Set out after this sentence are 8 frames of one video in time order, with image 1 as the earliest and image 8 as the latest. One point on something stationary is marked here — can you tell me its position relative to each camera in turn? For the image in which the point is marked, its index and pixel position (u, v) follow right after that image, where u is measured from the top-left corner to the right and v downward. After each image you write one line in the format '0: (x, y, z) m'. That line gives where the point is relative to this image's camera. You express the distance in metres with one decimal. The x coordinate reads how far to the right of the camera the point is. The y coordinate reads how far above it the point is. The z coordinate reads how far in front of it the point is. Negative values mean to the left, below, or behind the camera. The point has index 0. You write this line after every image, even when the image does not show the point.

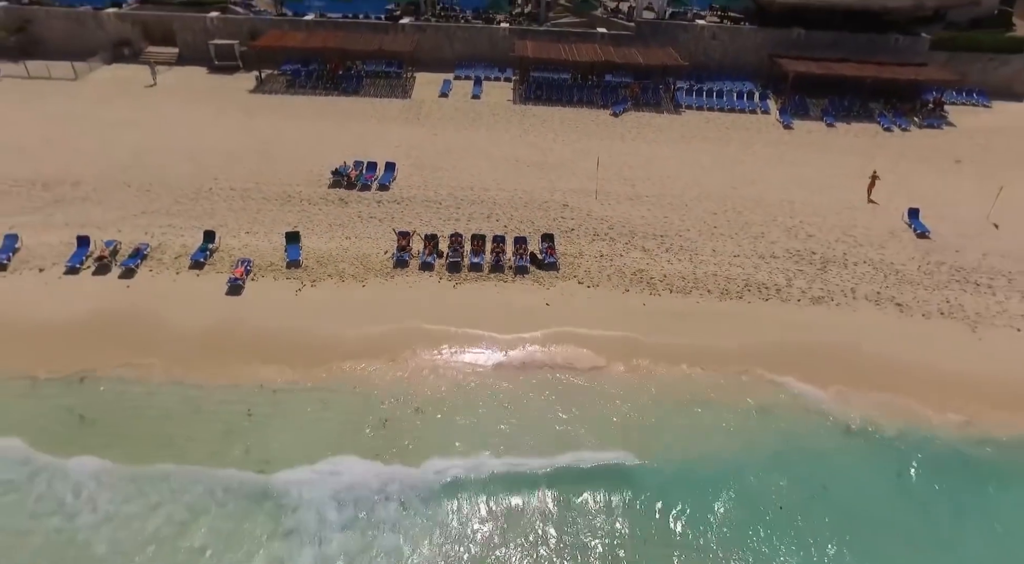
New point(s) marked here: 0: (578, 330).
0: (+1.5, -1.1, +15.5) m
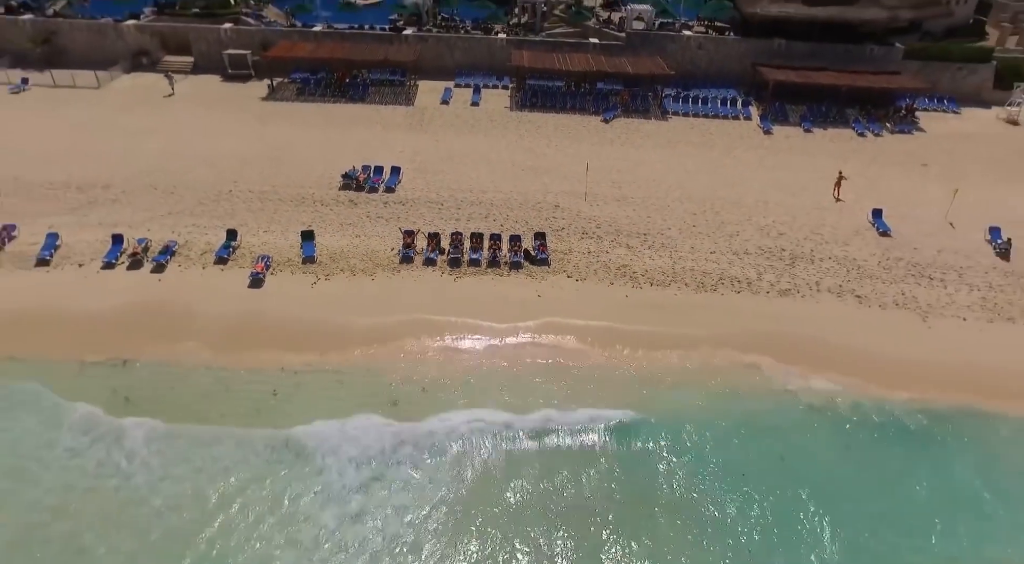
0: (+1.4, -0.9, +17.2) m
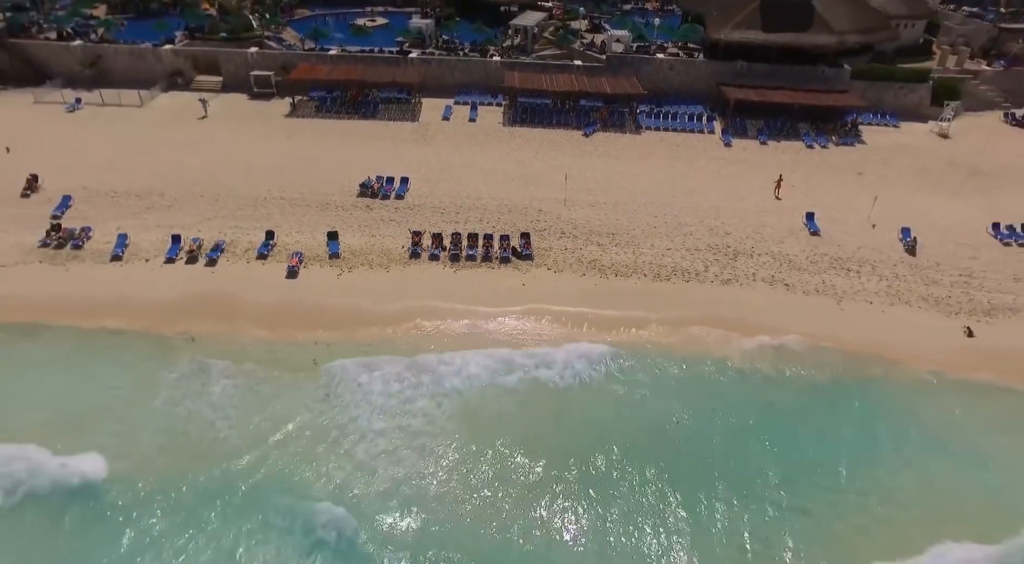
0: (+1.0, -0.7, +21.2) m
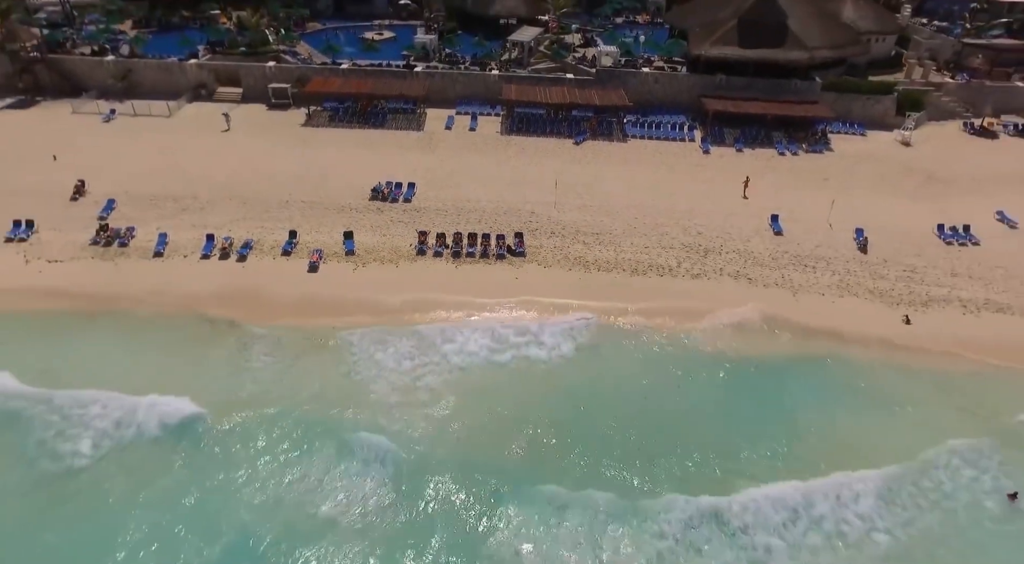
0: (+0.8, -0.4, +24.2) m
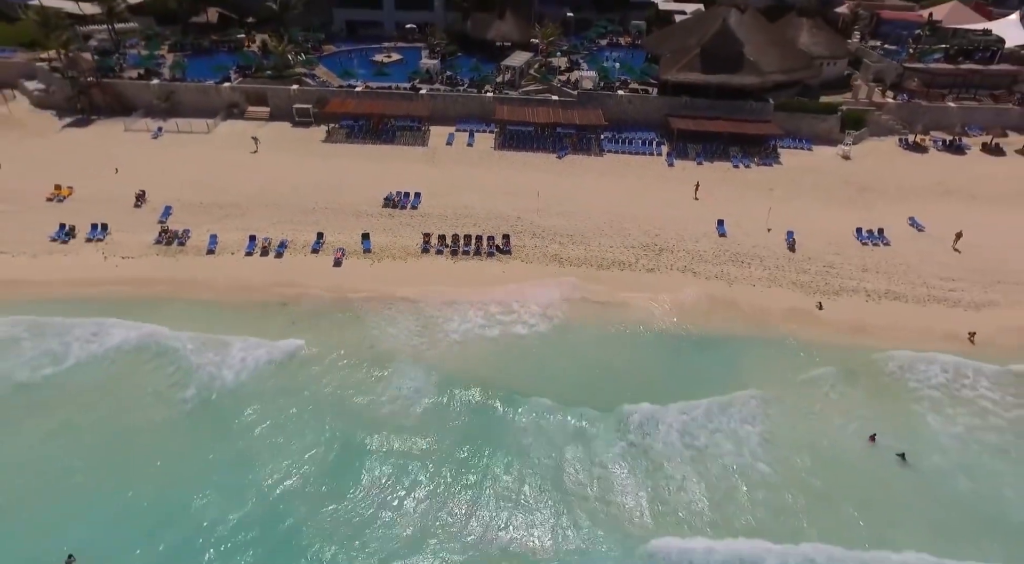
0: (+0.3, -0.1, +29.7) m
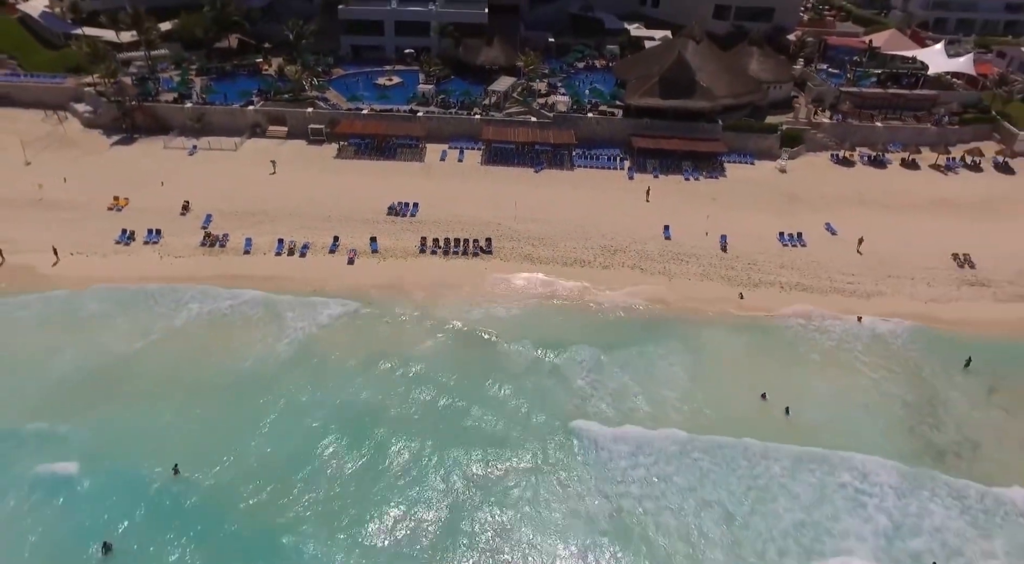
0: (-0.7, +0.2, +36.7) m
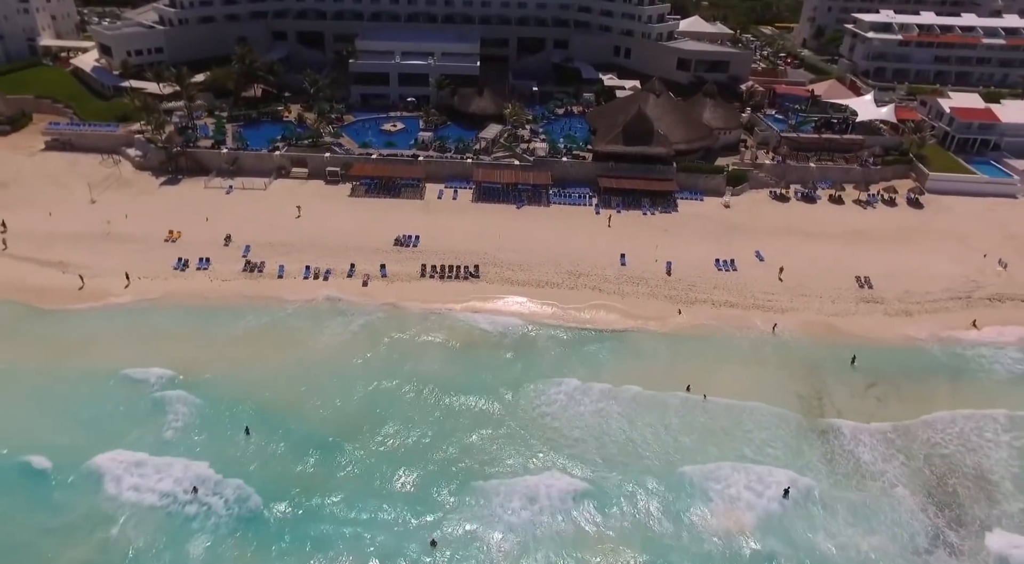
0: (-1.9, -1.1, +45.4) m
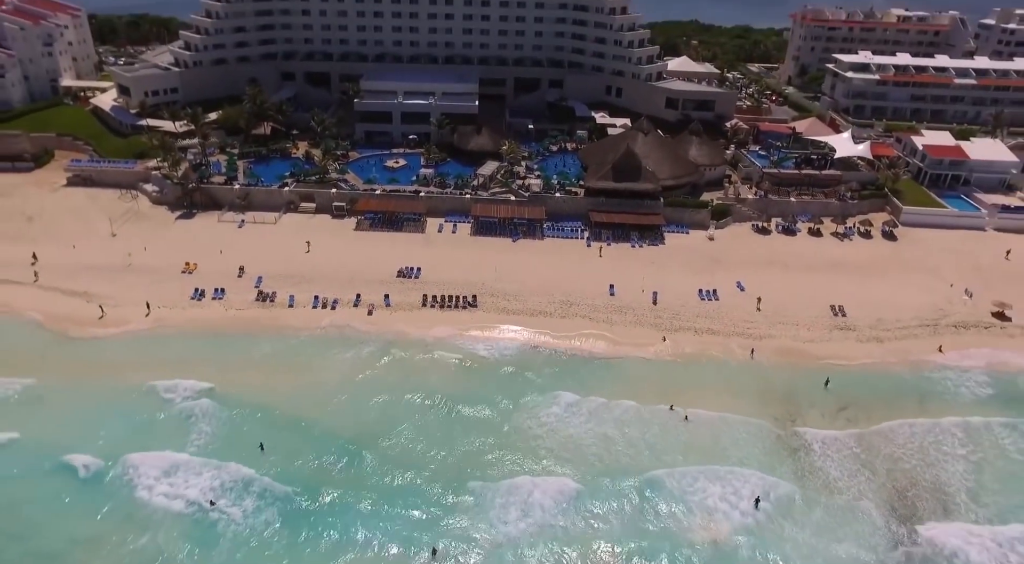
0: (-2.2, -3.1, +48.5) m
